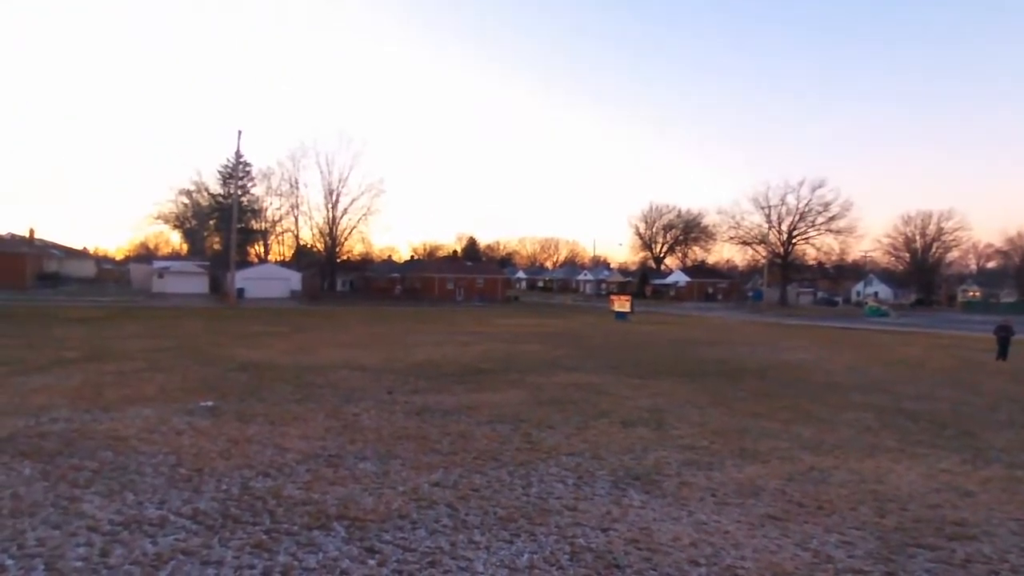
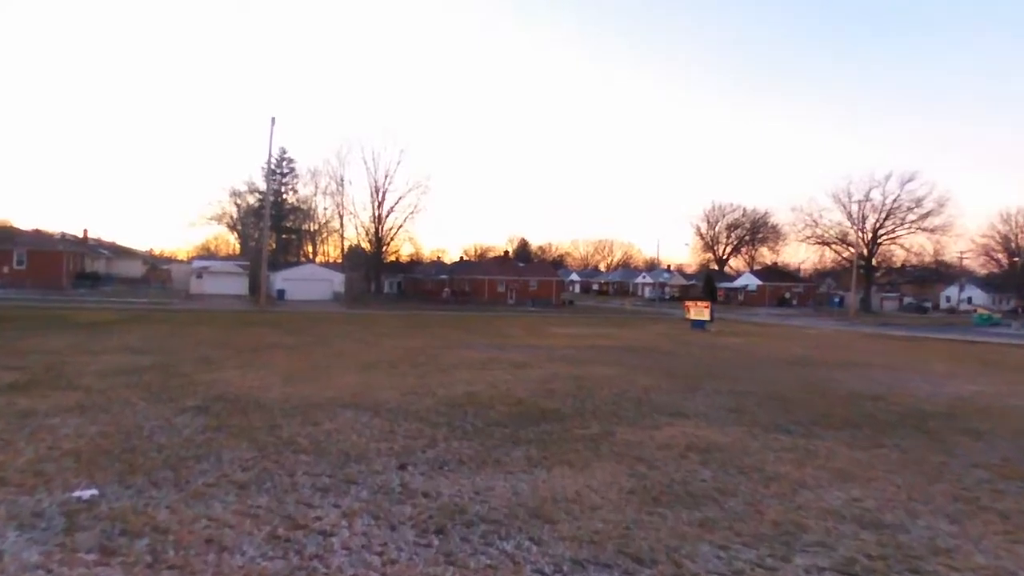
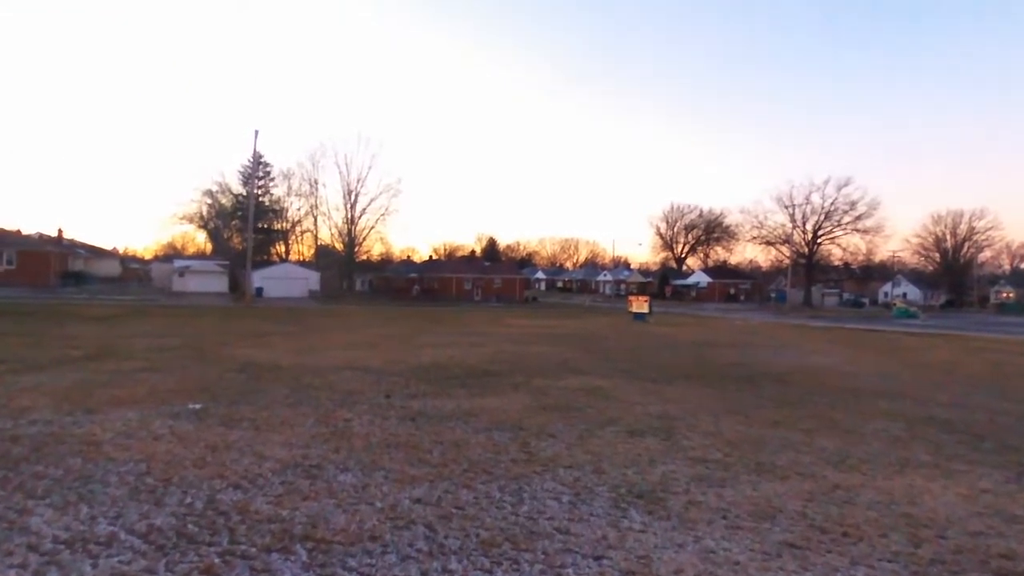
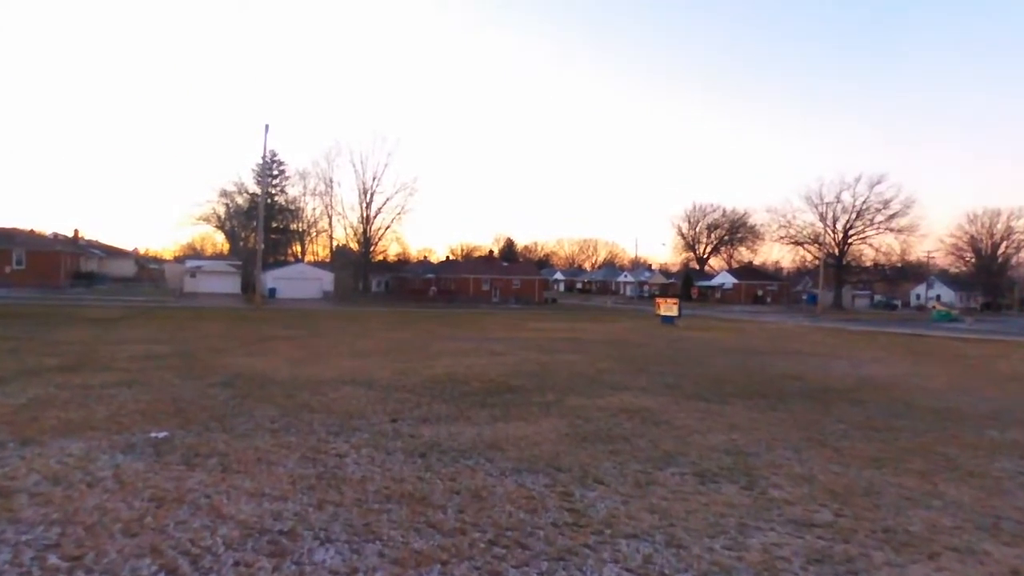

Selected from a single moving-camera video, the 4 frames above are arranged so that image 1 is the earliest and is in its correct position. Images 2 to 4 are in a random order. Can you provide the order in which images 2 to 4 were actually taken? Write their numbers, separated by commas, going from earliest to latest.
3, 4, 2
